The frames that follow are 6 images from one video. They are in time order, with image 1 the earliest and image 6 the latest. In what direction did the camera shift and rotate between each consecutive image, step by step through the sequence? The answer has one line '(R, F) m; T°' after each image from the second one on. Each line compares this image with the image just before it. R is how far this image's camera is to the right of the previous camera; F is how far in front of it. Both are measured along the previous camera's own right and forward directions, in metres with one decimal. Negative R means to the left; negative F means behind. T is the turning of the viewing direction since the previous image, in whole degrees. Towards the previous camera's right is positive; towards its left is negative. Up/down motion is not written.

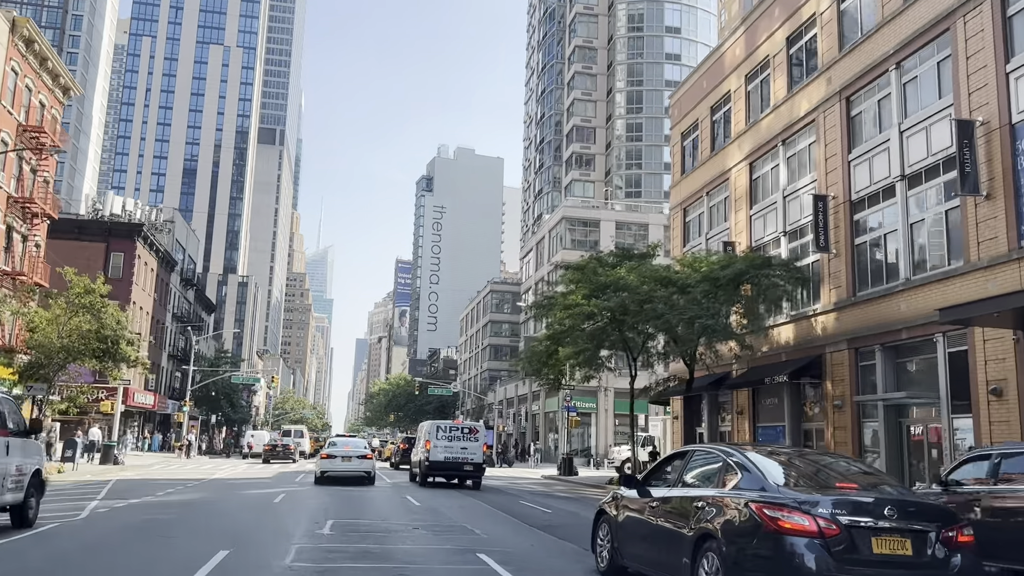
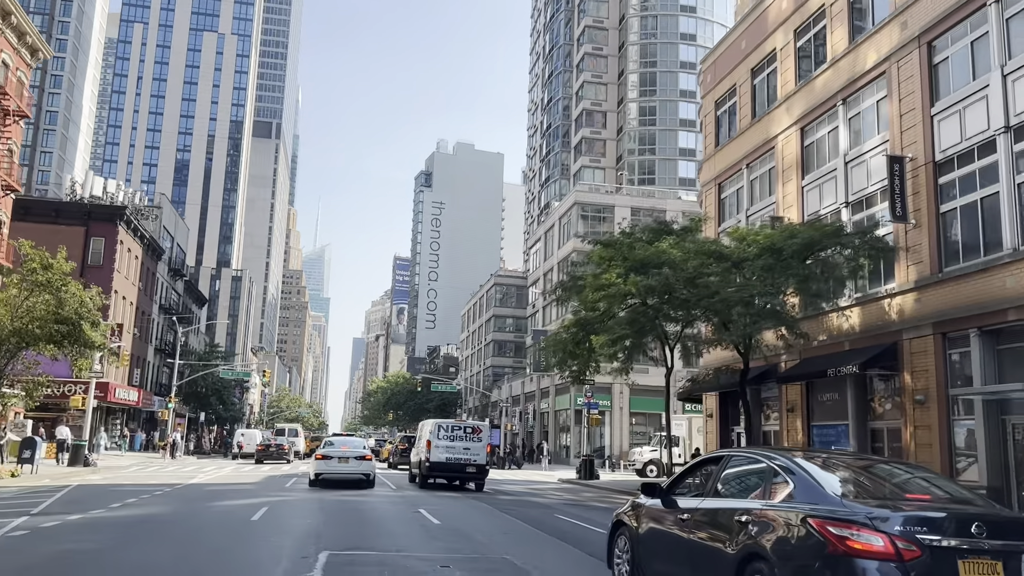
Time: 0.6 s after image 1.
(-0.8, +4.1) m; 0°
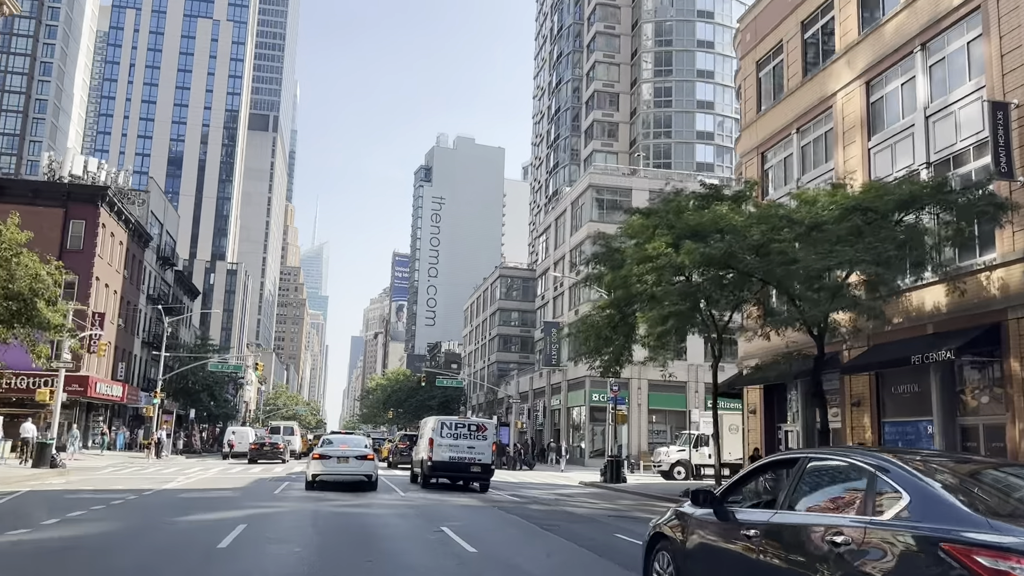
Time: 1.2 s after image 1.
(-0.8, +3.9) m; 0°
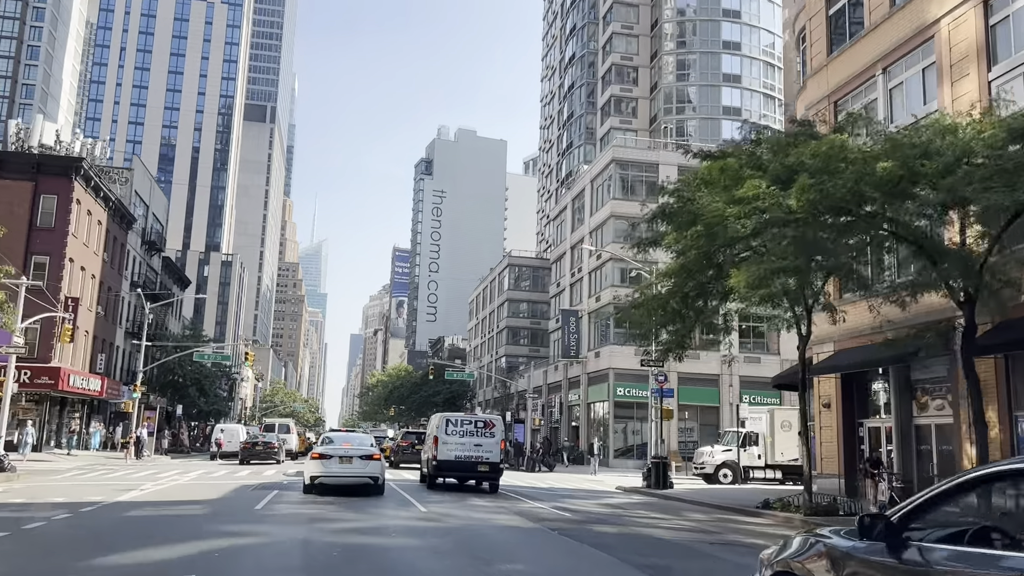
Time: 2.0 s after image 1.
(-1.0, +5.0) m; 0°
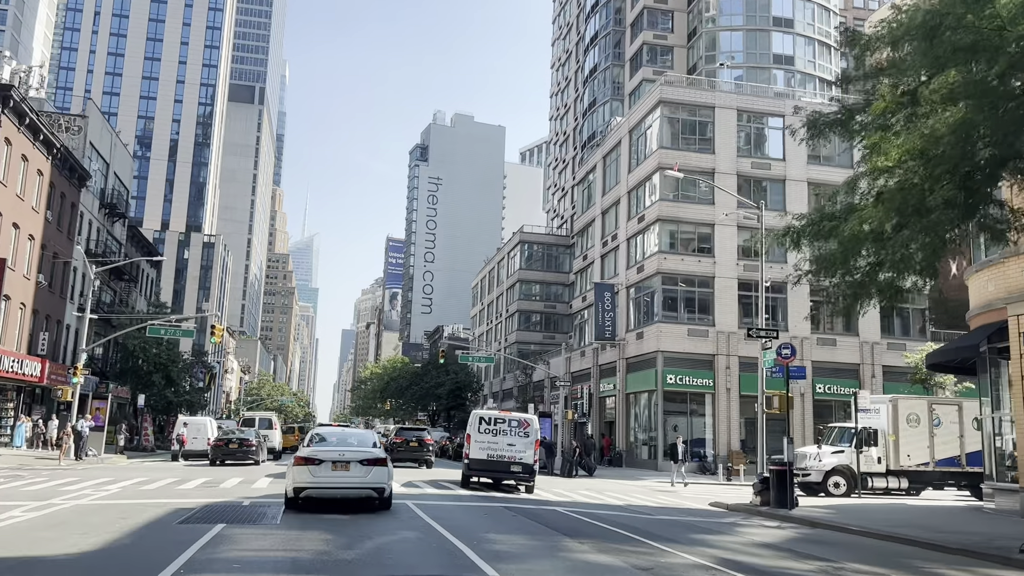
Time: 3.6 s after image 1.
(-1.8, +8.9) m; +1°
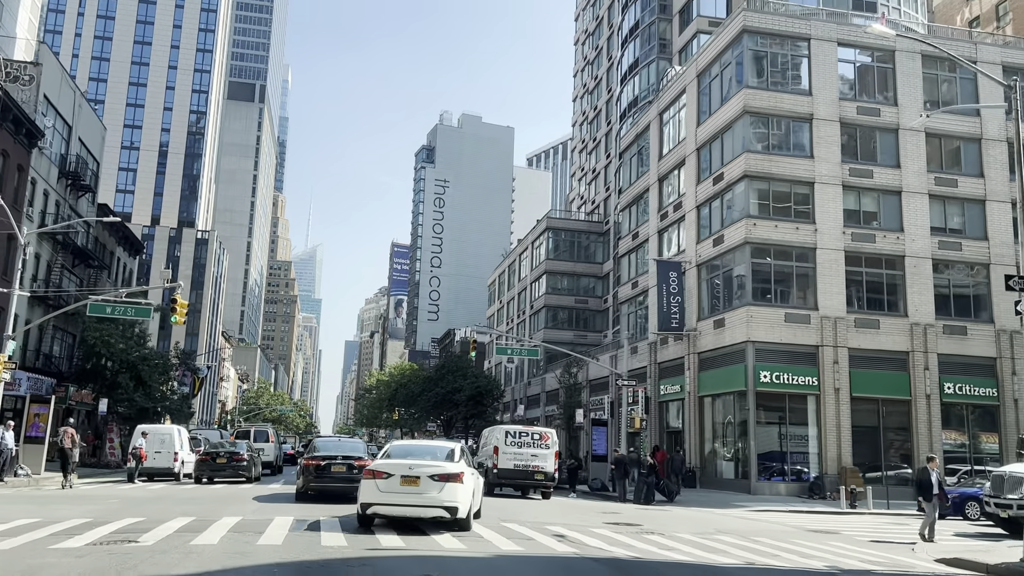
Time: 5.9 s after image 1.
(-1.8, +8.9) m; 0°
